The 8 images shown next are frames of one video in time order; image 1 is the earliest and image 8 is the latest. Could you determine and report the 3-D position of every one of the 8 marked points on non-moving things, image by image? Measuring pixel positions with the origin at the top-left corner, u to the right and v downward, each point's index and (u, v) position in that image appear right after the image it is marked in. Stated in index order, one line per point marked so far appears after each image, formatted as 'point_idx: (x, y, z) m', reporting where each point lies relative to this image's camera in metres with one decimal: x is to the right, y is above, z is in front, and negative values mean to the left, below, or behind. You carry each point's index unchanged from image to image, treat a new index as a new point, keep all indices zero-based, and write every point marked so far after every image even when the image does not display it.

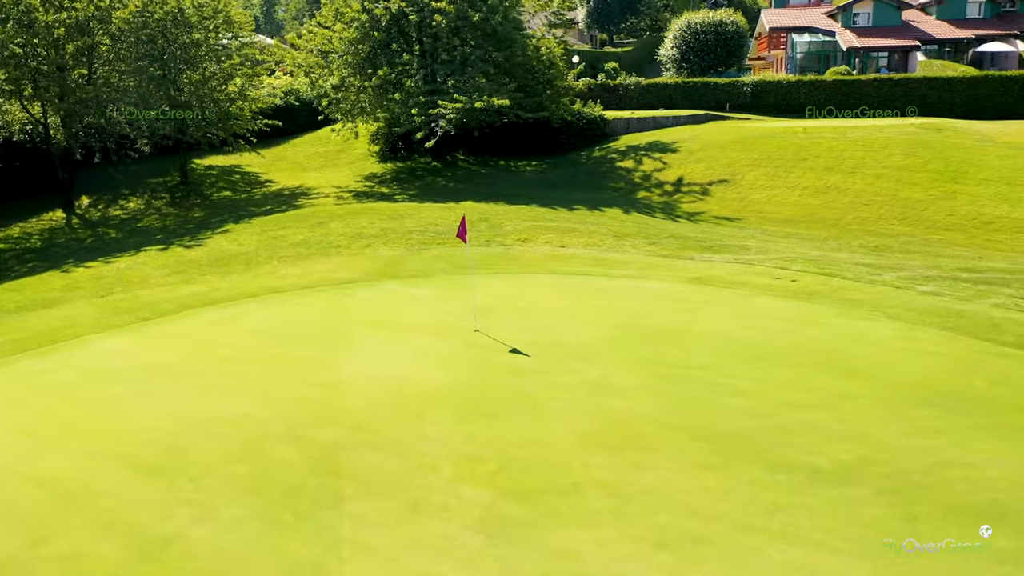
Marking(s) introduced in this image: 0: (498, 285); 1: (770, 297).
0: (-0.3, +0.1, +16.5) m
1: (+4.6, -0.1, +14.7) m
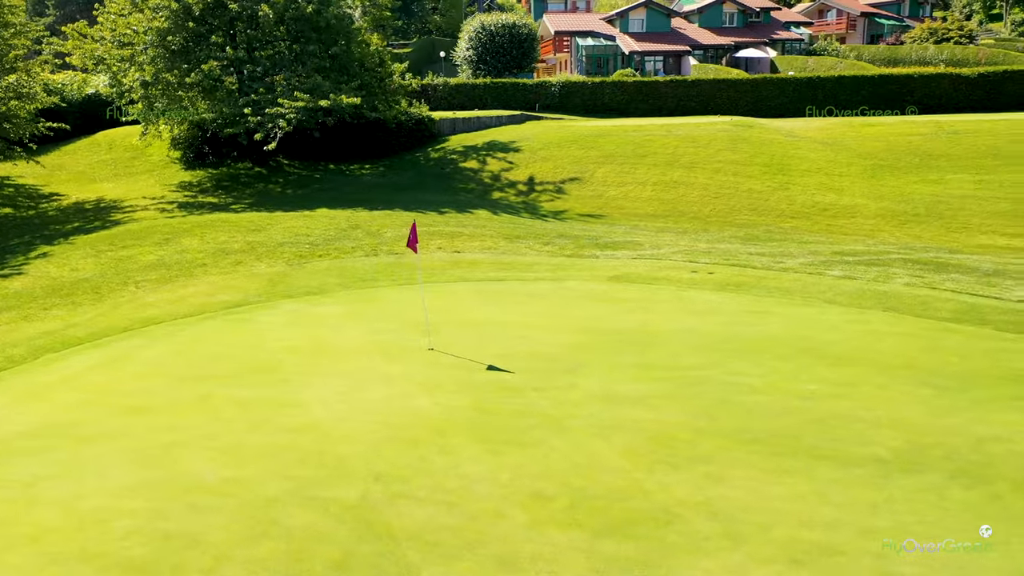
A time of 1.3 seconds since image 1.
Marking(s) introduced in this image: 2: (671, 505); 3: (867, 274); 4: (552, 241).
0: (-1.8, -0.2, +15.1) m
1: (+3.4, 0.0, +14.8) m
2: (+1.5, -2.1, +8.0) m
3: (+6.7, +0.3, +15.4) m
4: (+1.0, +1.1, +18.9) m
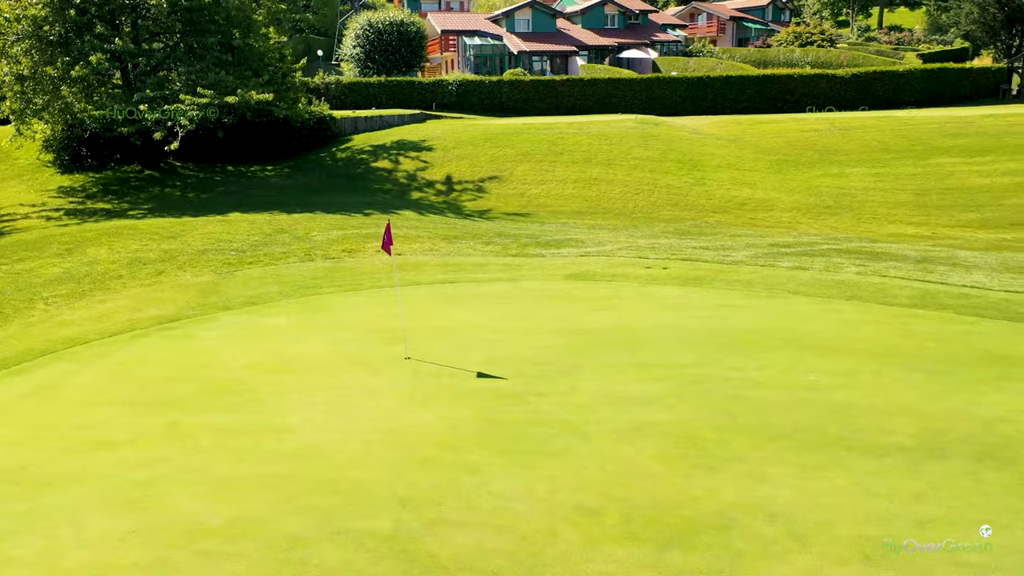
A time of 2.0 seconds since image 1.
0: (-2.5, -0.3, +14.2) m
1: (+2.7, +0.1, +14.7) m
2: (+2.0, -2.0, +7.6) m
3: (+5.8, +0.5, +15.8) m
4: (-0.4, +1.1, +18.3) m
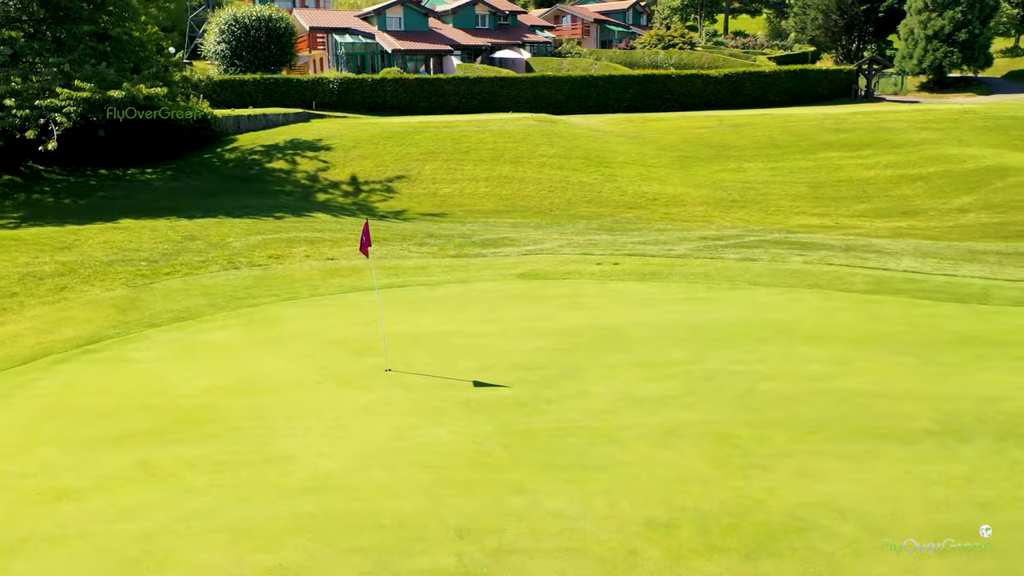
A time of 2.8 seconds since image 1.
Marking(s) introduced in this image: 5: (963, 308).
0: (-3.1, -0.4, +13.0) m
1: (+1.9, +0.1, +14.3) m
2: (+2.5, -2.0, +7.3) m
3: (+4.8, +0.6, +16.0) m
4: (-1.8, +1.0, +17.4) m
5: (+7.0, -0.3, +12.8) m
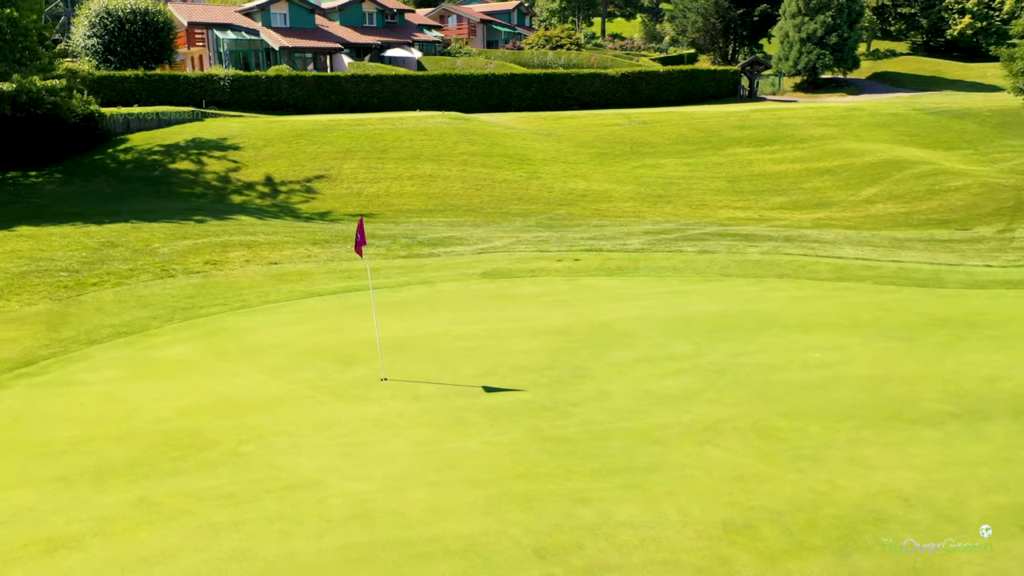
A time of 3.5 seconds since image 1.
0: (-3.4, -0.5, +11.9) m
1: (+1.3, +0.2, +14.0) m
2: (+3.0, -1.8, +7.1) m
3: (+3.9, +0.8, +16.0) m
4: (-2.9, +0.9, +16.5) m
5: (+6.6, -0.1, +13.2) m
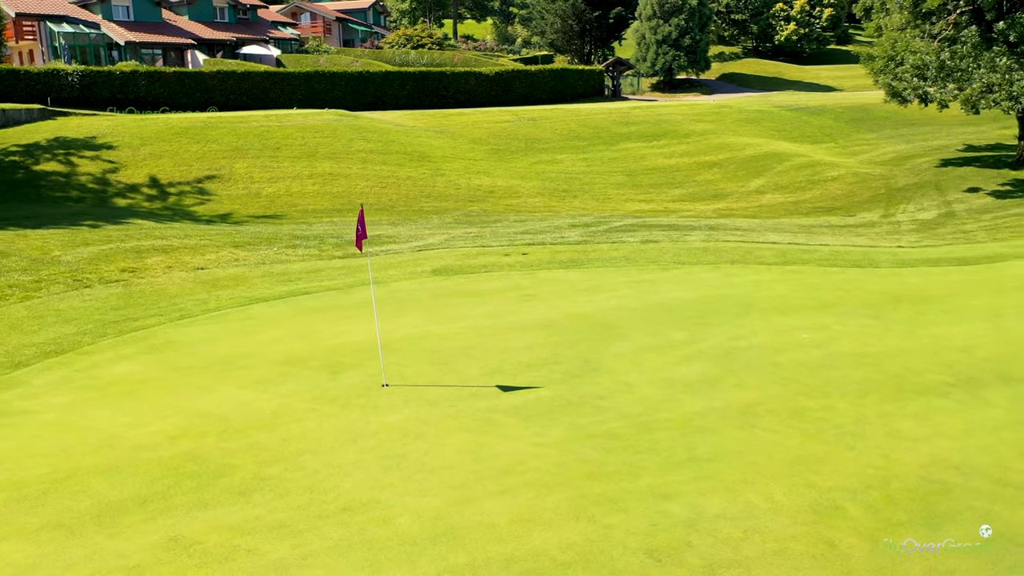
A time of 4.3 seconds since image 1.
0: (-3.7, -0.6, +10.7) m
1: (+0.5, +0.3, +13.6) m
2: (+3.5, -1.6, +7.1) m
3: (+2.7, +1.0, +16.1) m
4: (-4.0, +0.8, +15.3) m
5: (+5.9, +0.3, +13.8) m
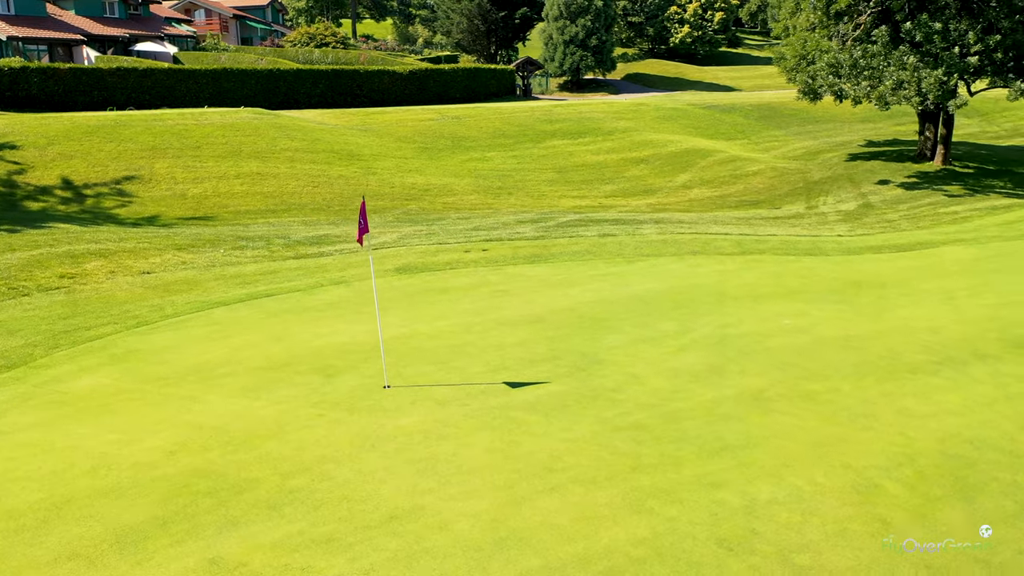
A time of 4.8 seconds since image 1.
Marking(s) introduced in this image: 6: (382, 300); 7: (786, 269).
0: (-3.8, -0.6, +10.0) m
1: (0.0, +0.4, +13.4) m
2: (+3.8, -1.4, +7.3) m
3: (+1.8, +1.1, +16.1) m
4: (-4.8, +0.8, +14.5) m
5: (+5.2, +0.5, +14.2) m
6: (-1.8, -0.2, +11.6) m
7: (+4.4, +0.3, +13.3) m
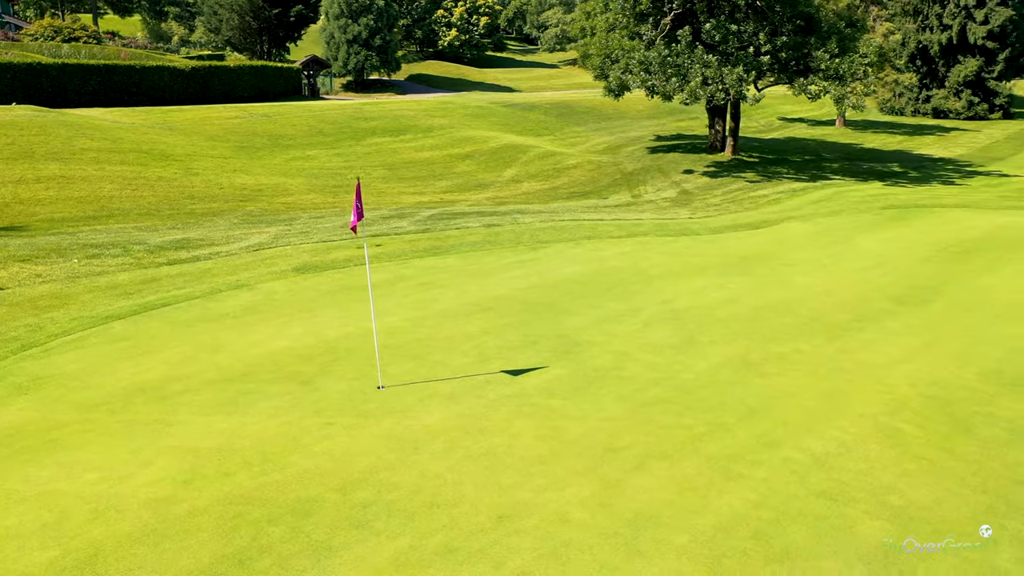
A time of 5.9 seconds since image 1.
0: (-4.2, -0.7, +8.5) m
1: (-1.5, +0.4, +12.8) m
2: (+4.0, -1.0, +8.0) m
3: (-0.6, +1.3, +15.9) m
4: (-6.4, +0.5, +12.6) m
5: (+3.3, +0.9, +15.1) m
6: (-2.7, -0.2, +10.6) m
7: (+2.8, +0.7, +14.0) m
